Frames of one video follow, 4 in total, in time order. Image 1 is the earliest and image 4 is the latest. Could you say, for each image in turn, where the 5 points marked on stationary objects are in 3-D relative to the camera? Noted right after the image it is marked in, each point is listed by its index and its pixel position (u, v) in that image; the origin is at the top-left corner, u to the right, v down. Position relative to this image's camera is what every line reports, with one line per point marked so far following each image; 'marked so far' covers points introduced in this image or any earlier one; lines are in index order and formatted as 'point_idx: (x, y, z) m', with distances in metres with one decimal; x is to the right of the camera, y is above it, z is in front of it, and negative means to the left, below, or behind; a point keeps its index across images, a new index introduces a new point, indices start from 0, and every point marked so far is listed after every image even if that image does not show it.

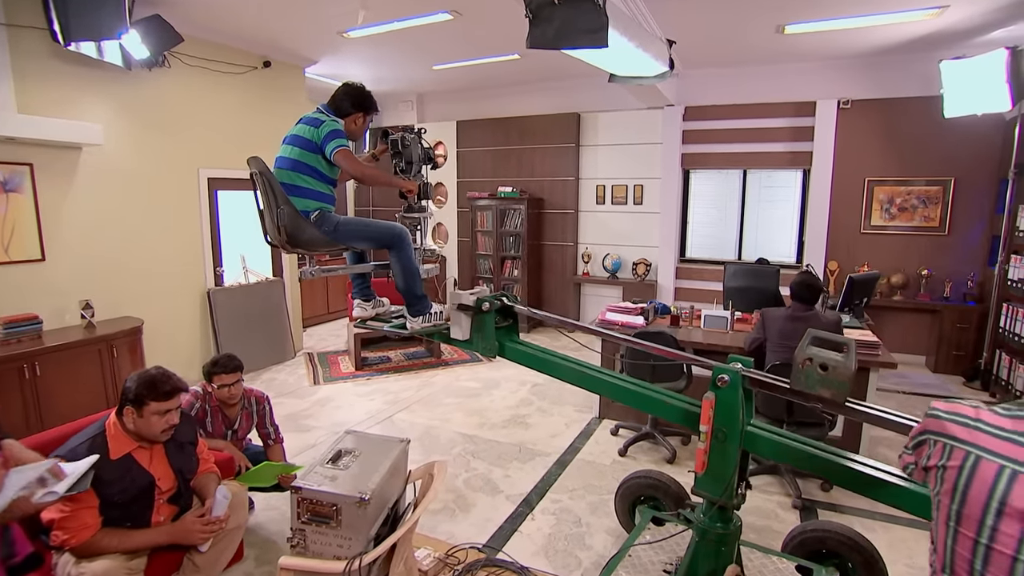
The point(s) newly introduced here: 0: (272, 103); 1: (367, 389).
0: (-2.3, +1.8, +5.8) m
1: (-1.4, -1.0, +5.7) m
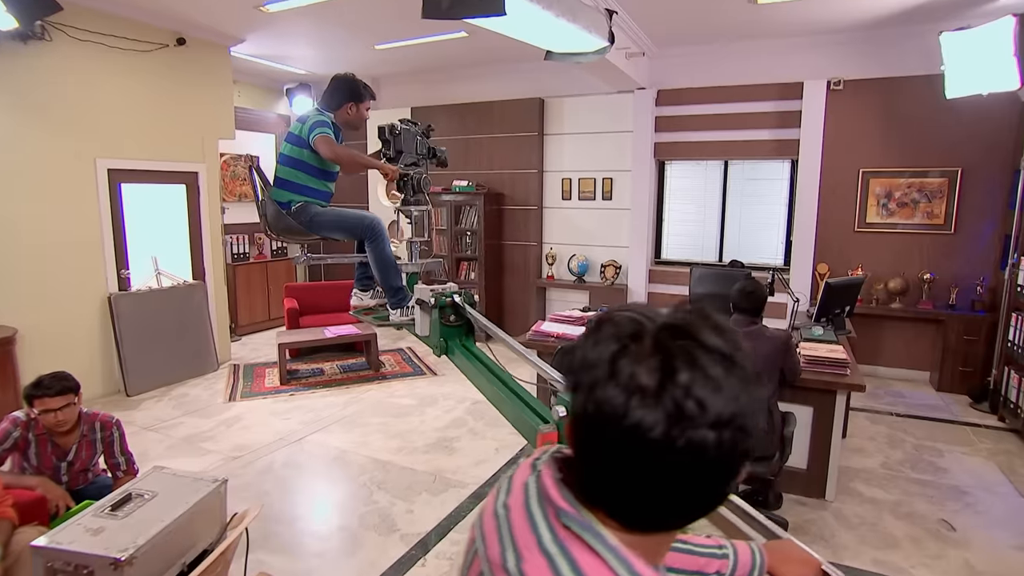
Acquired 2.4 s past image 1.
0: (-2.8, +1.8, +5.3) m
1: (-1.9, -1.0, +5.1) m
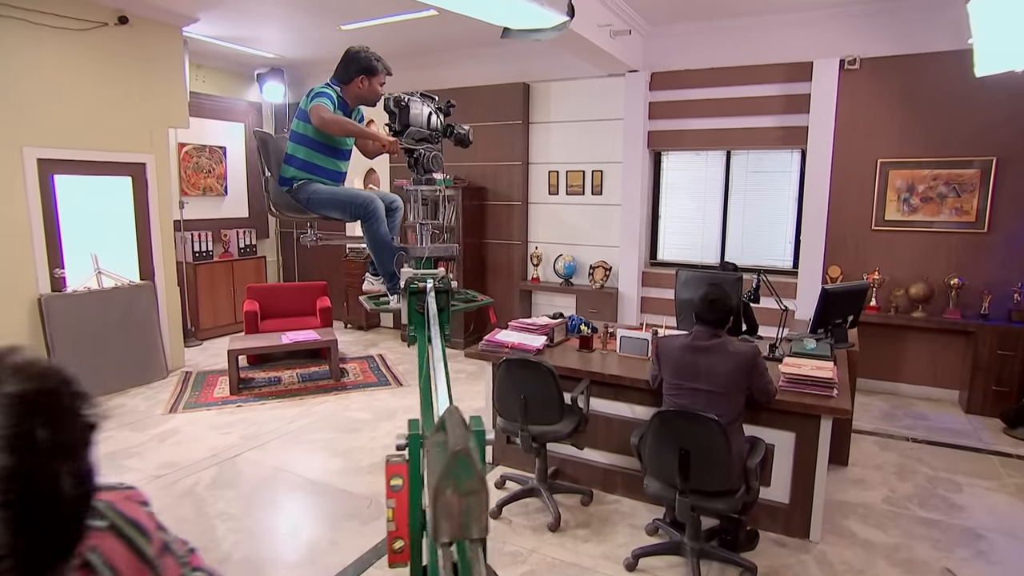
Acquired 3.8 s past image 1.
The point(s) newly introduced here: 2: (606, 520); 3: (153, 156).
0: (-3.1, +1.8, +4.9) m
1: (-2.2, -1.0, +4.6) m
2: (+0.5, -1.2, +3.3) m
3: (-3.0, +1.1, +5.1) m
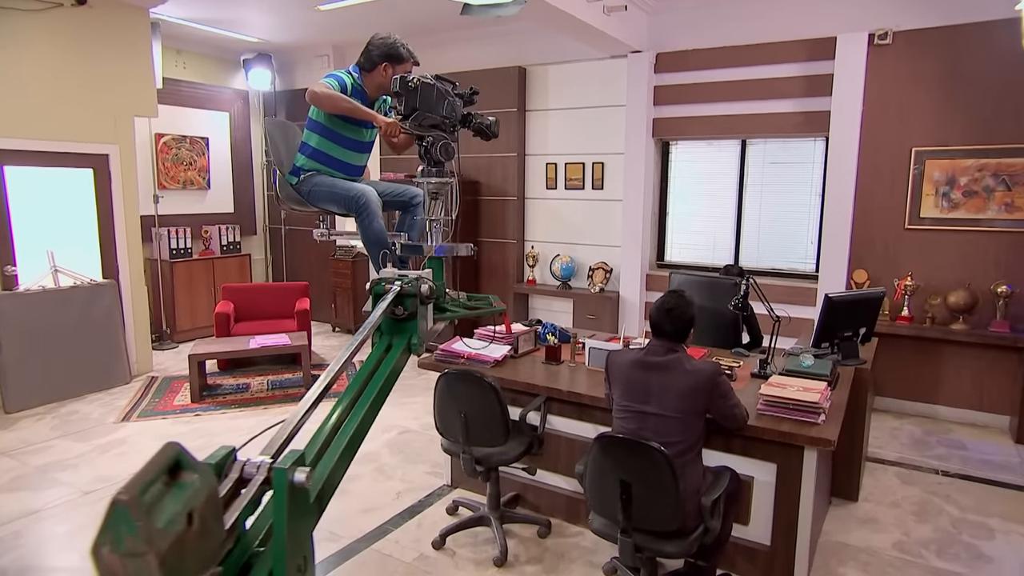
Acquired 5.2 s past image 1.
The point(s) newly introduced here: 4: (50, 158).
0: (-3.2, +1.8, +4.6) m
1: (-2.3, -1.0, +4.3) m
2: (+0.2, -1.2, +2.8) m
3: (-3.2, +1.1, +4.9) m
4: (-3.4, +1.0, +4.5) m
